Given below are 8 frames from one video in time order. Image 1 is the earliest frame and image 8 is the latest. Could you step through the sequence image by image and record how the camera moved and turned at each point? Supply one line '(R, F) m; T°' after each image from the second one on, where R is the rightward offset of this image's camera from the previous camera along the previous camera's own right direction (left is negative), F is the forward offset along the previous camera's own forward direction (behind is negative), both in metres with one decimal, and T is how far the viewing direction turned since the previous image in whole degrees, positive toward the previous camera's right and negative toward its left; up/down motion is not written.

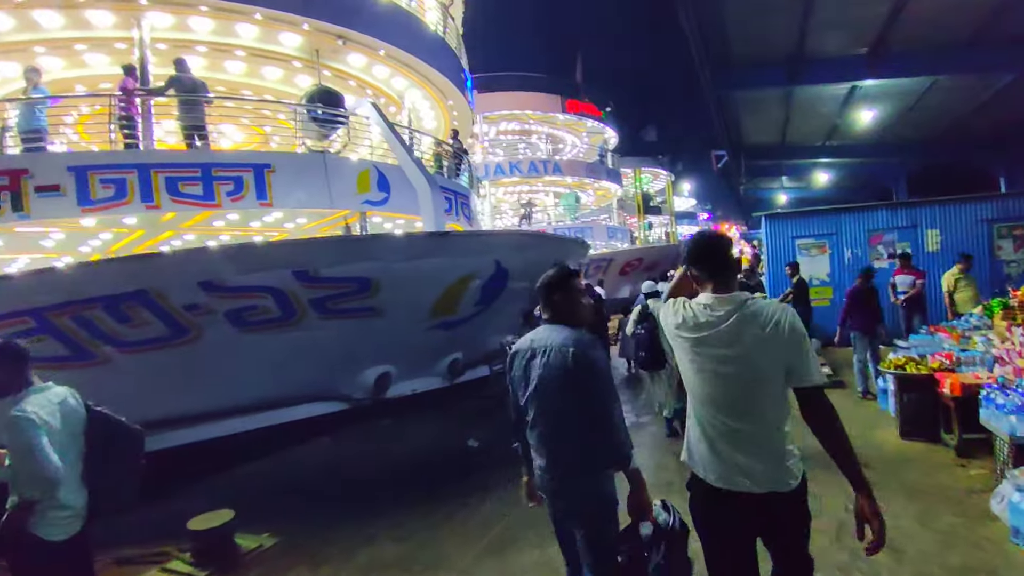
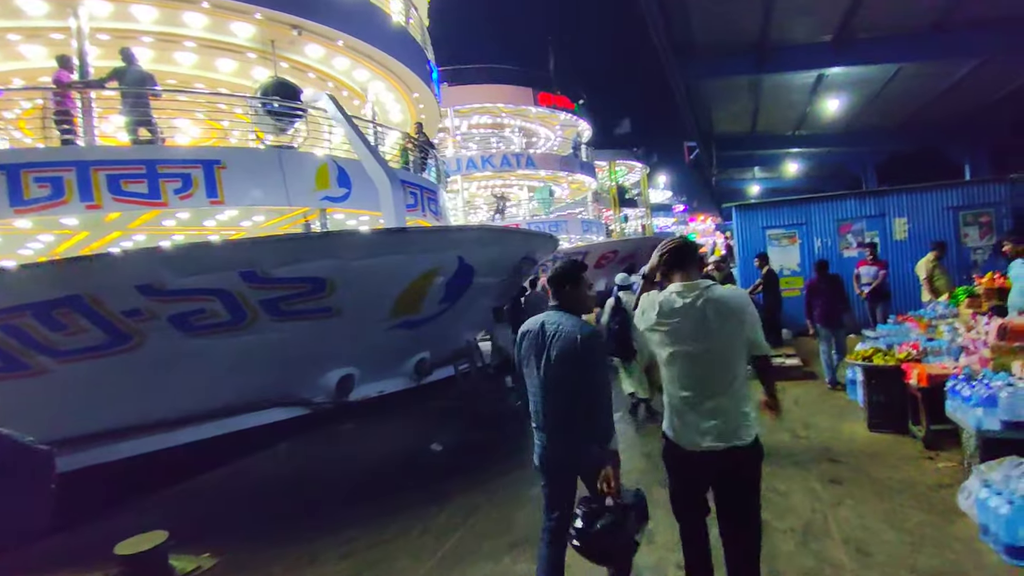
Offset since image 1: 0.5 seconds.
(+0.2, +0.2) m; +2°
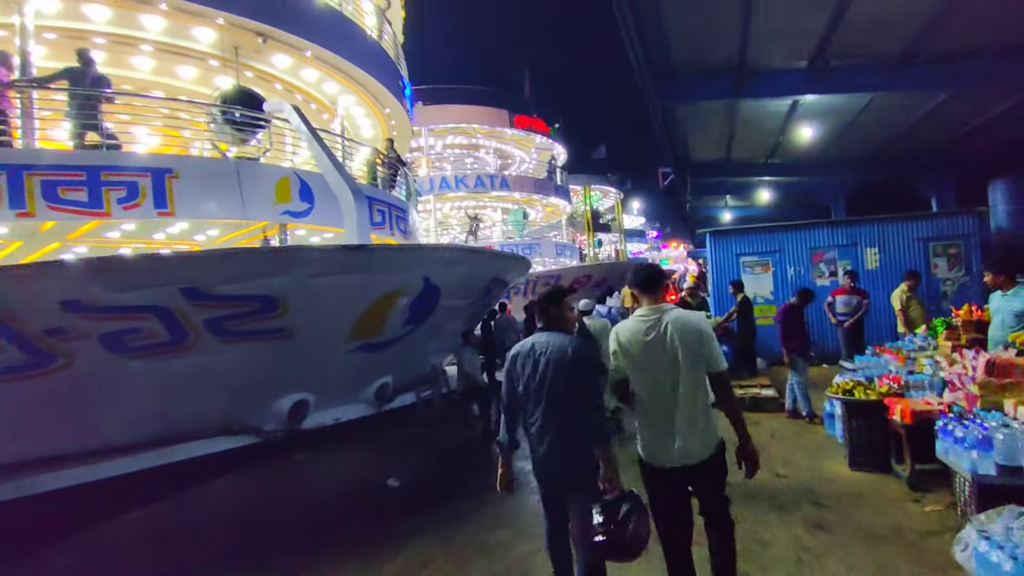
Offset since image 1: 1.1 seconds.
(+0.1, +0.3) m; +3°
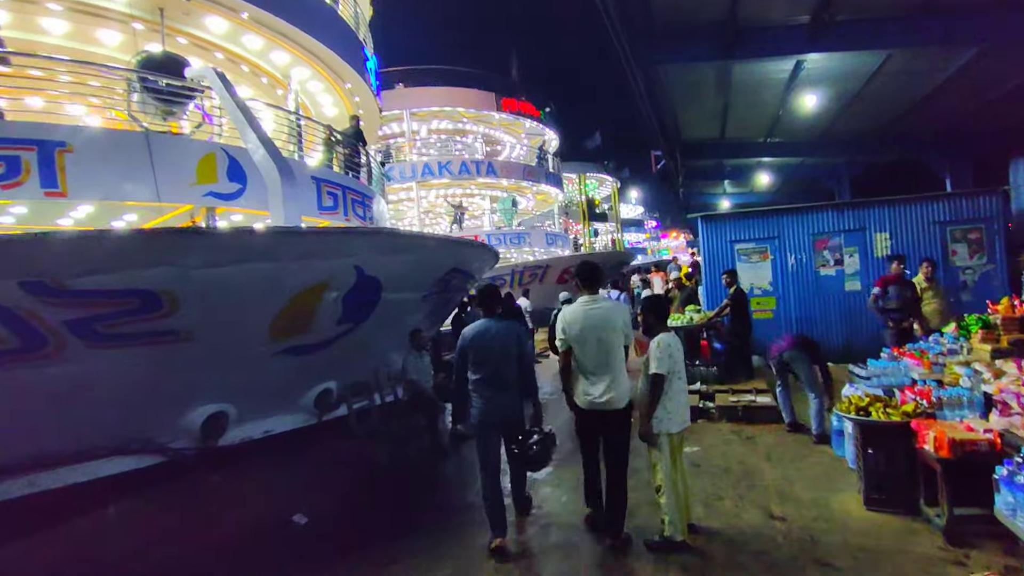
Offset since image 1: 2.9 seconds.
(+0.5, +1.0) m; 0°
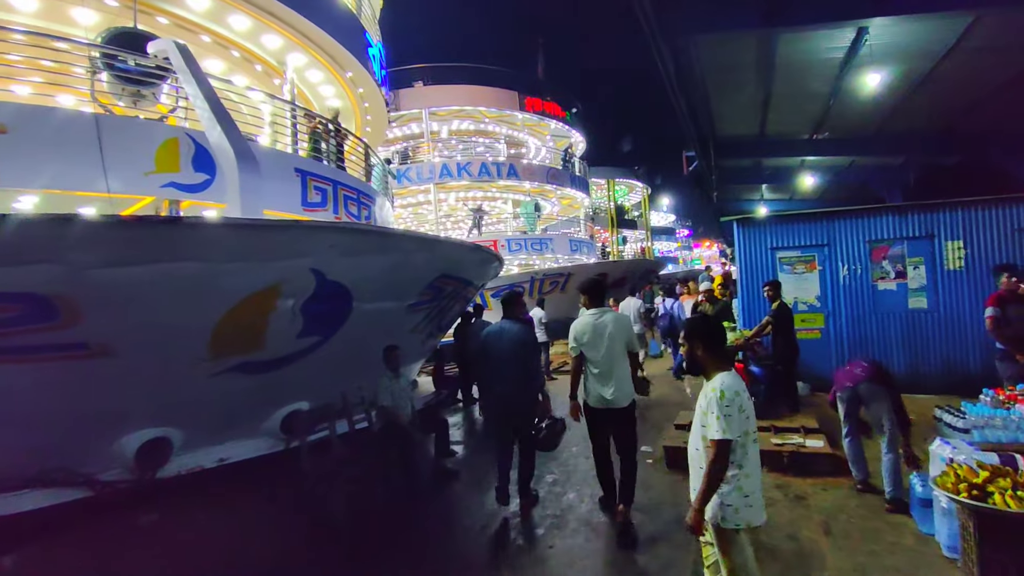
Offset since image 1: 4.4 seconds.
(+0.3, +1.0) m; -3°
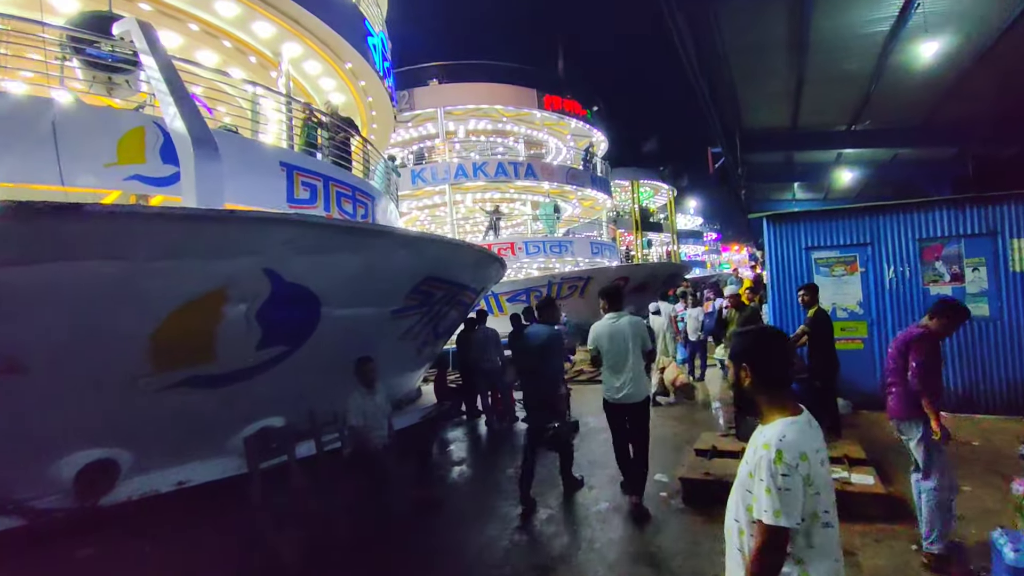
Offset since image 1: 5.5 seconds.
(+0.3, +0.7) m; -3°
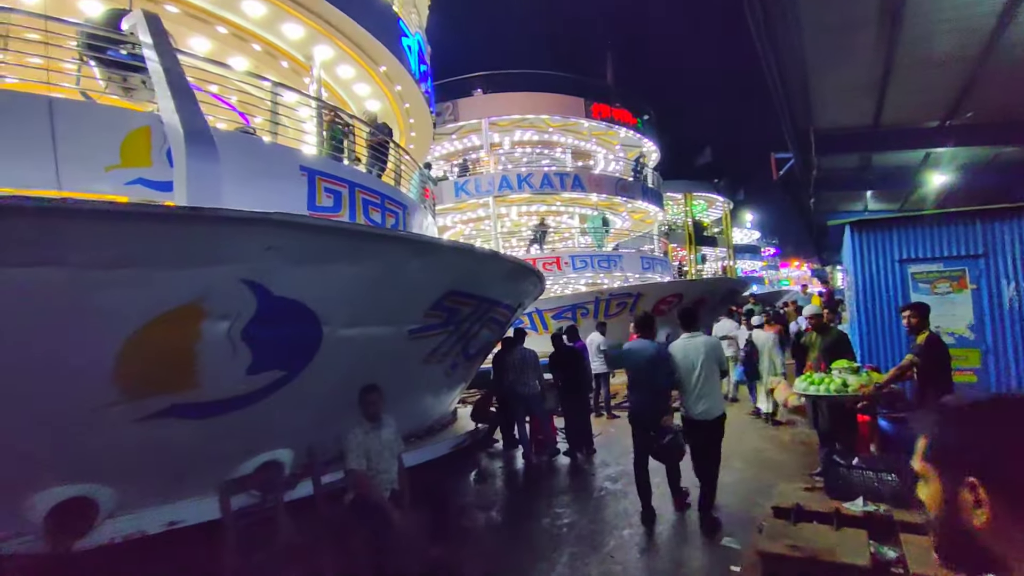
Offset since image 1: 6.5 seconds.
(+0.1, +0.7) m; -5°
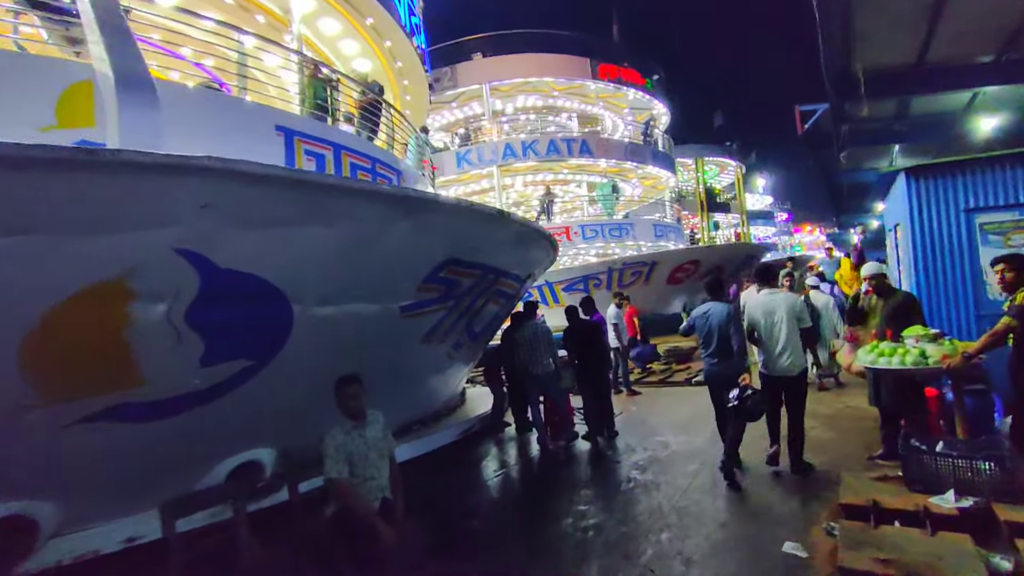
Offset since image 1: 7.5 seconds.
(0.0, +0.7) m; -1°
